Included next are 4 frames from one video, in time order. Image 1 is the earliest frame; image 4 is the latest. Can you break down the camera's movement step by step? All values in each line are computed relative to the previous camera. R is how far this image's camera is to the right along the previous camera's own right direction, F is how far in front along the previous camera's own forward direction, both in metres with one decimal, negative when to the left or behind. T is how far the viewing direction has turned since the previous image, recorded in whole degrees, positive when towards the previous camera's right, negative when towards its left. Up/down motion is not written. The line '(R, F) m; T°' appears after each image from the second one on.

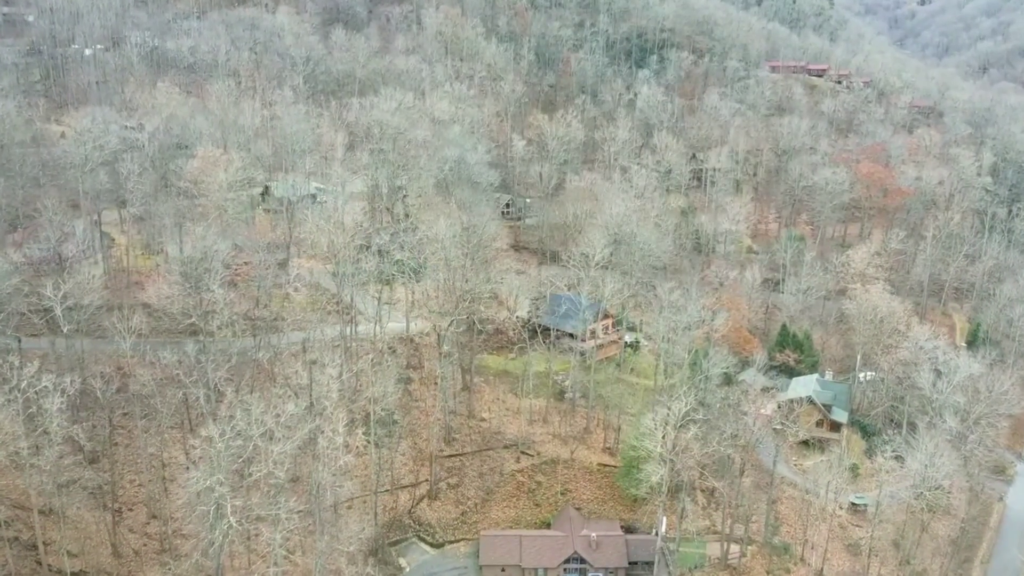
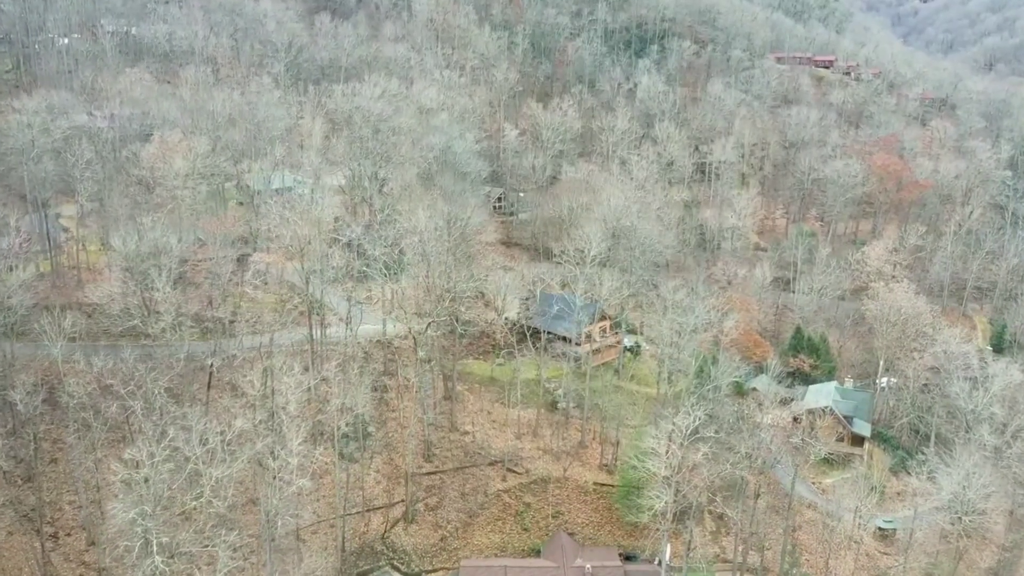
(+0.6, +3.8) m; 0°
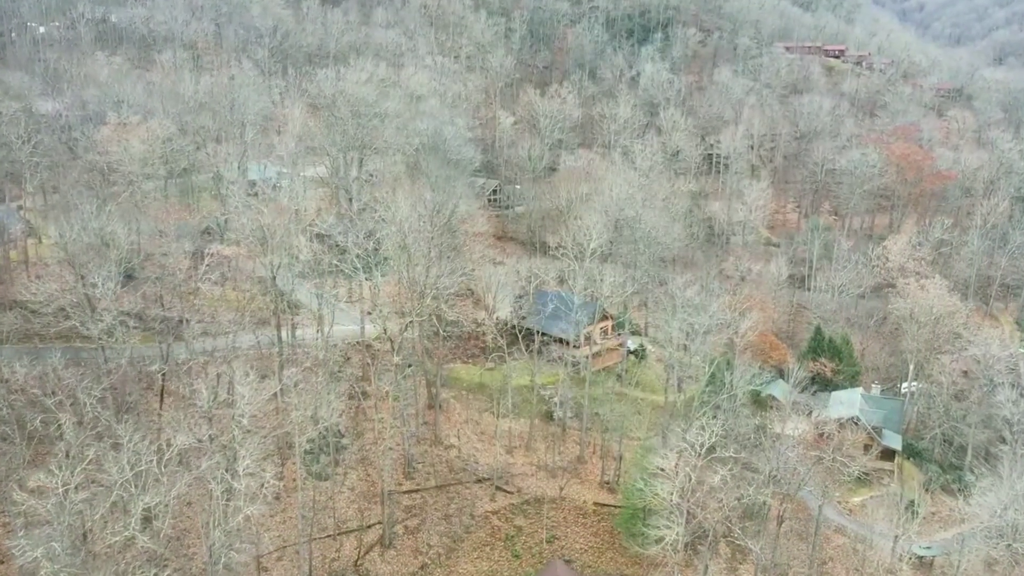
(+0.4, +3.6) m; 0°
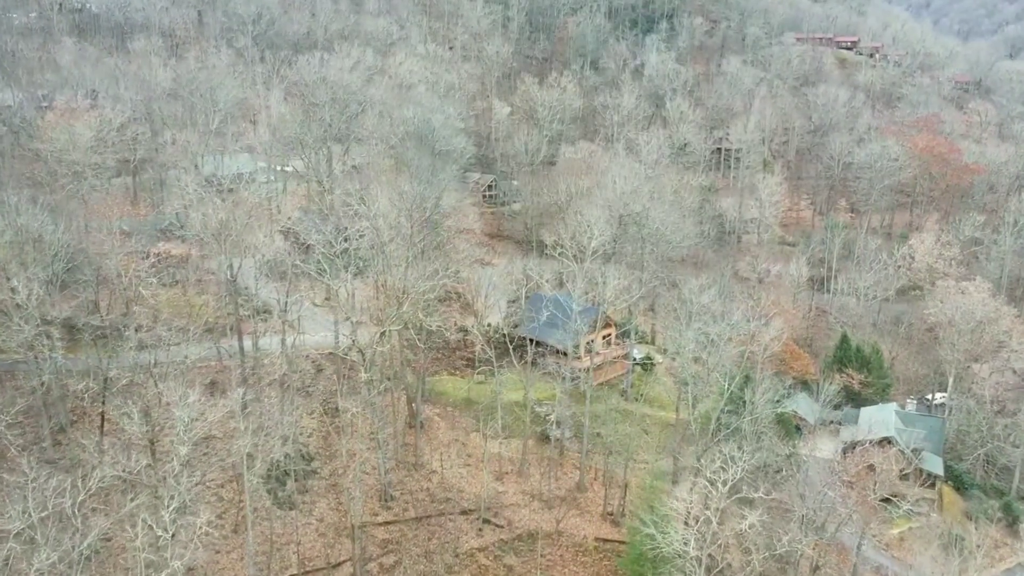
(+0.4, +3.6) m; 0°
